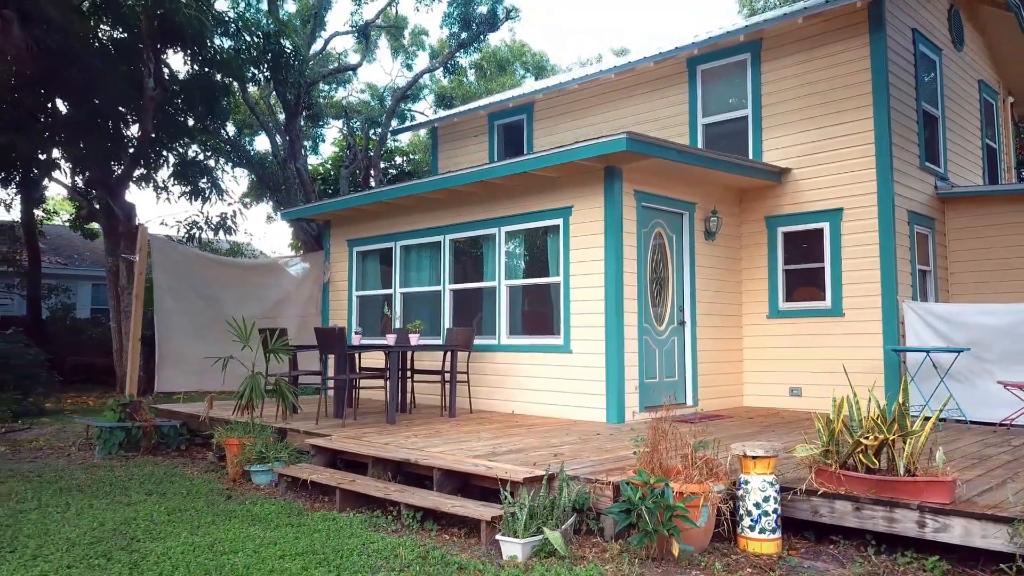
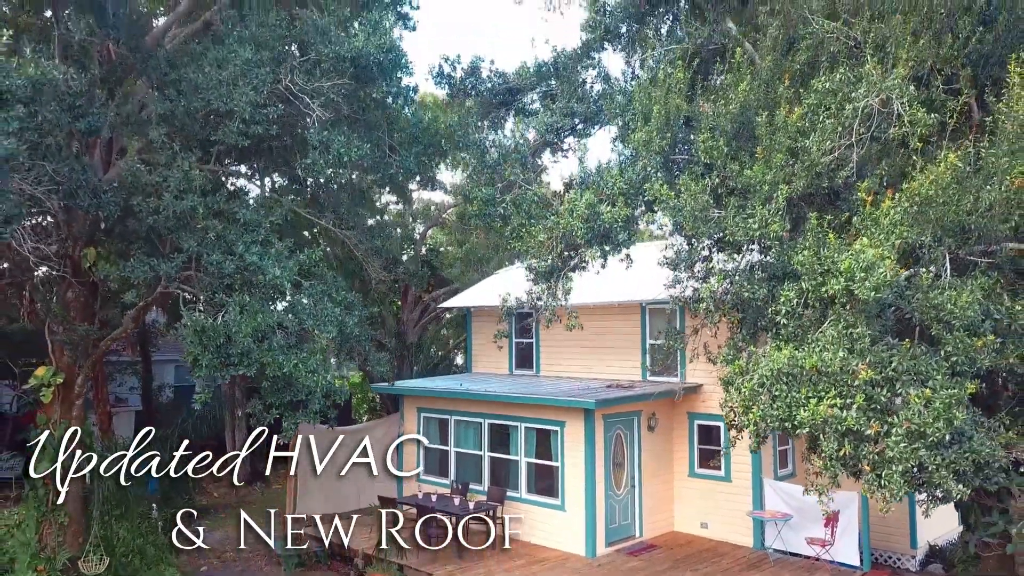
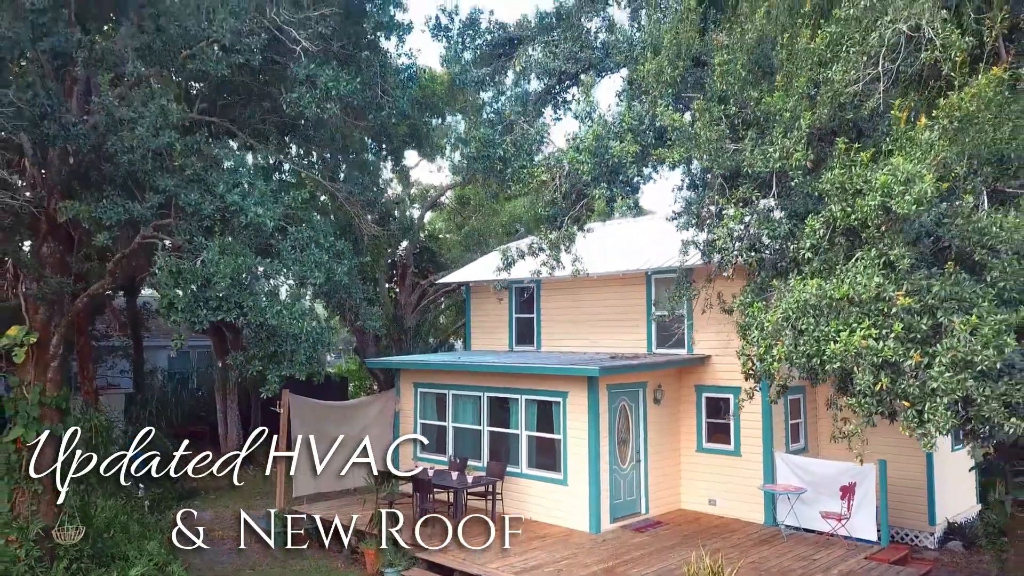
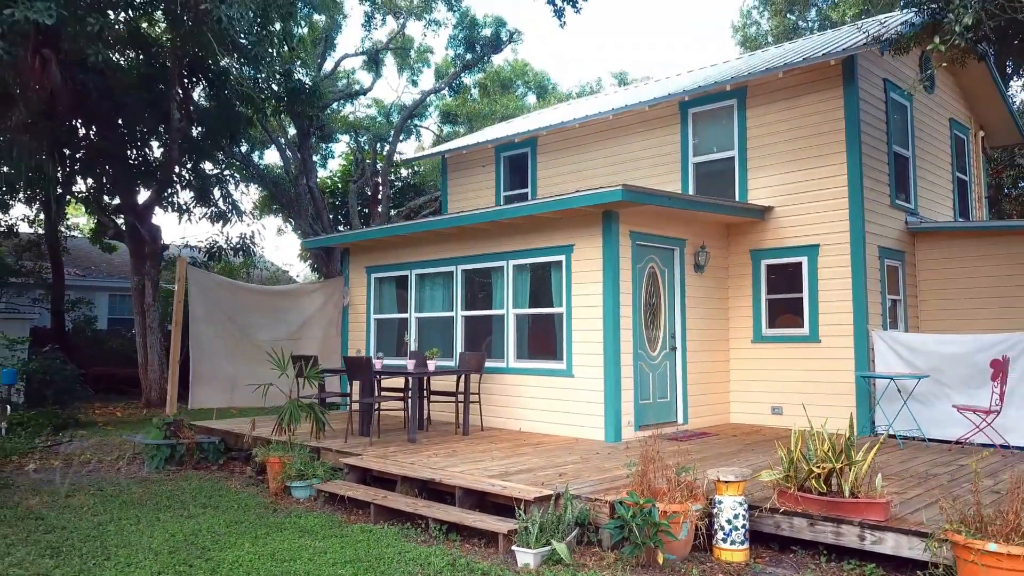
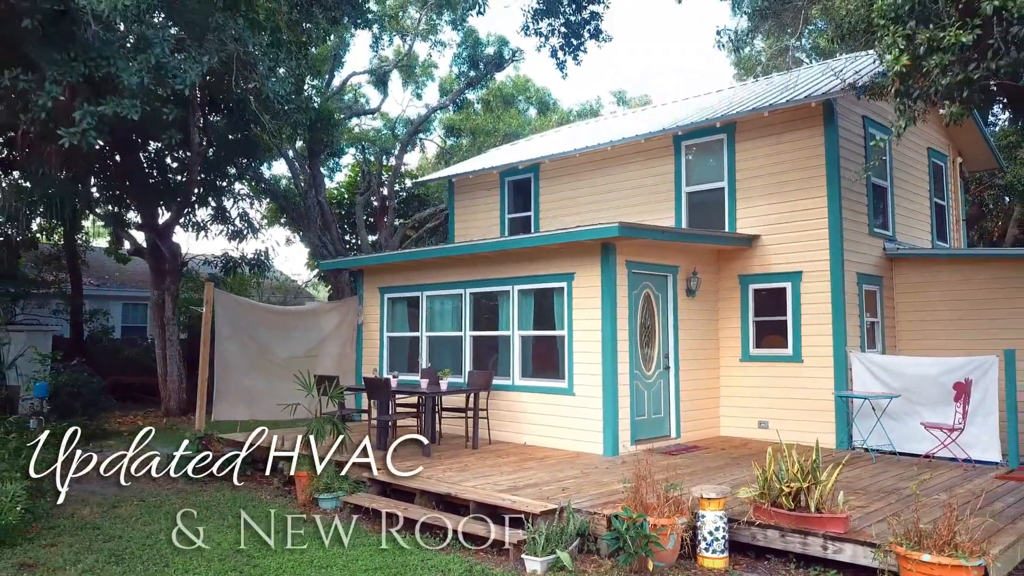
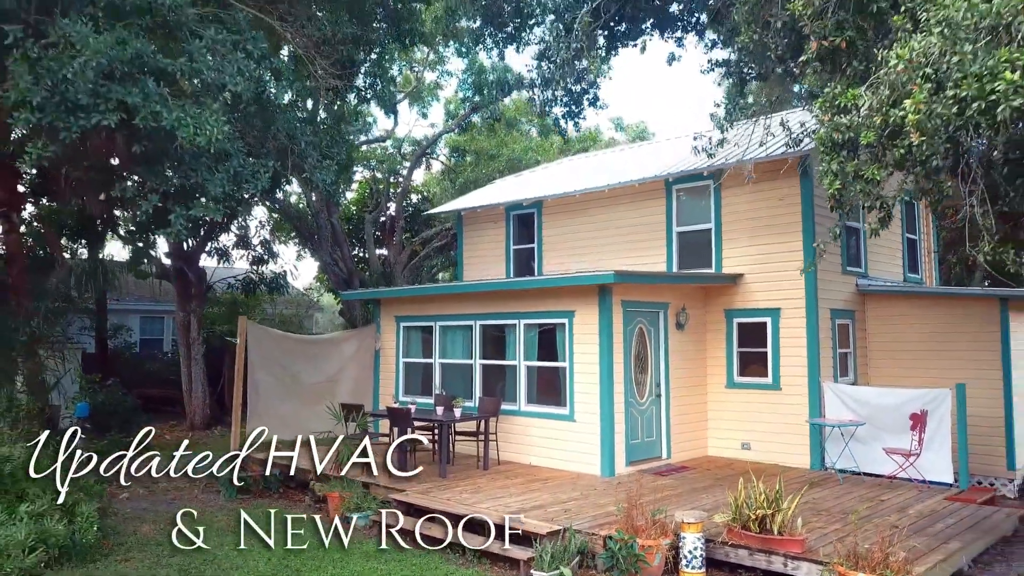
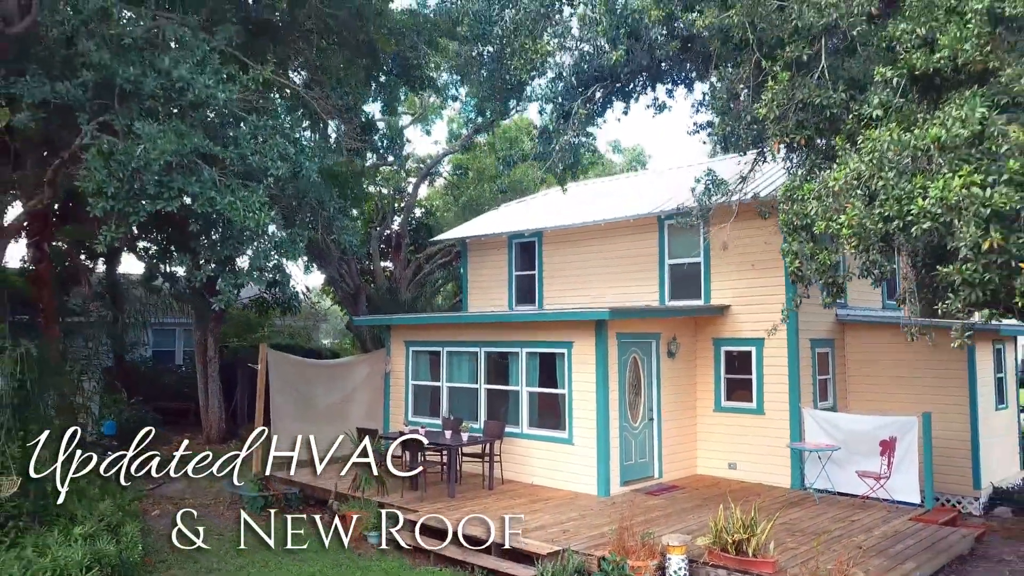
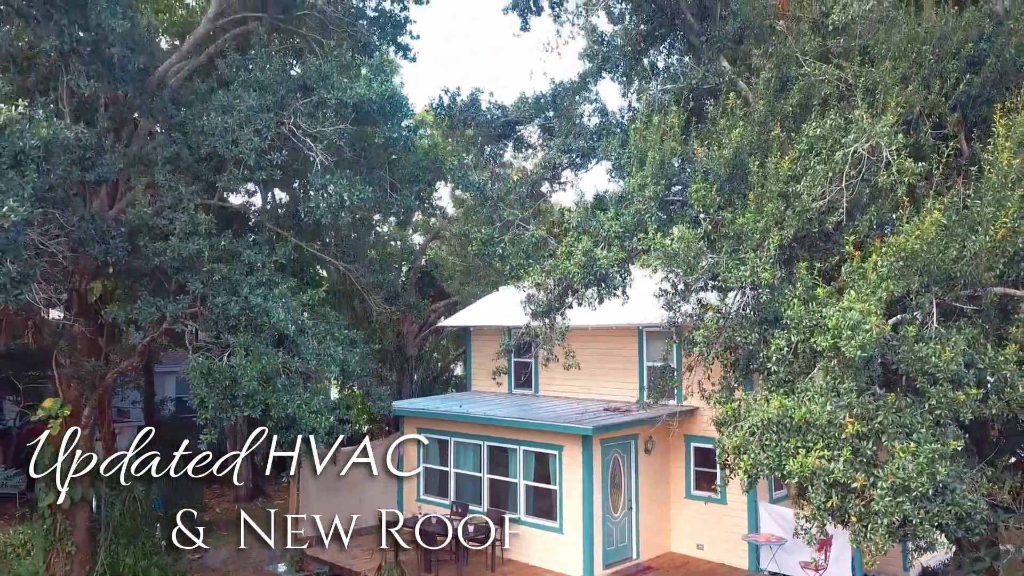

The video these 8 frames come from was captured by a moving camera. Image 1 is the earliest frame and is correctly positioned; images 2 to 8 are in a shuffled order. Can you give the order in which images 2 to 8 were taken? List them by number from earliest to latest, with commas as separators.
4, 5, 6, 7, 3, 2, 8
